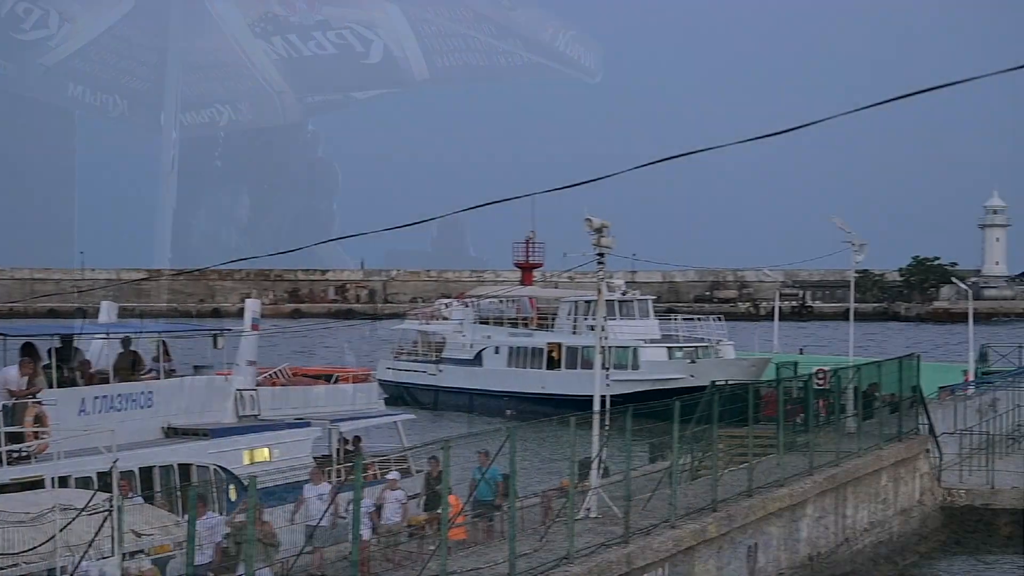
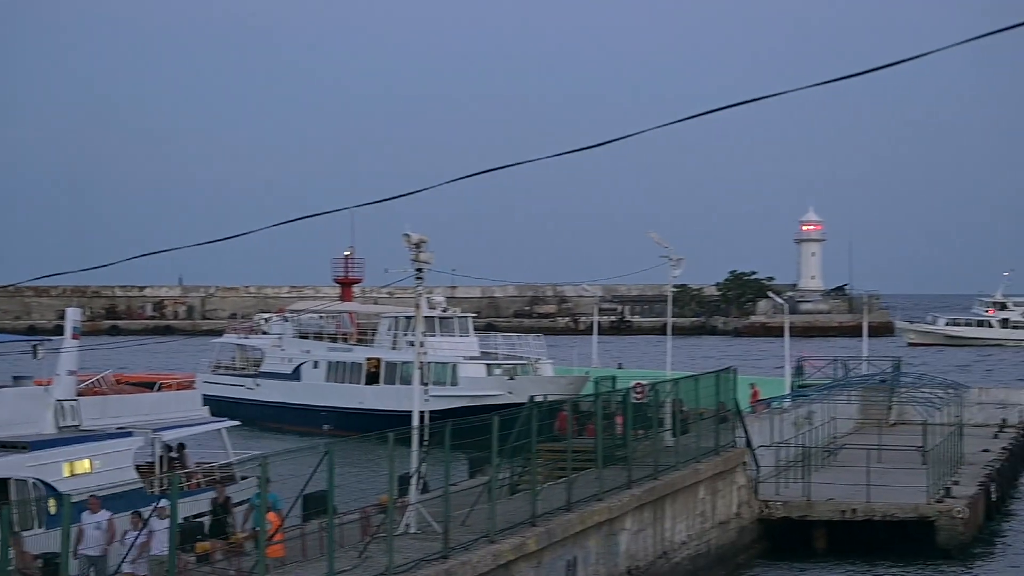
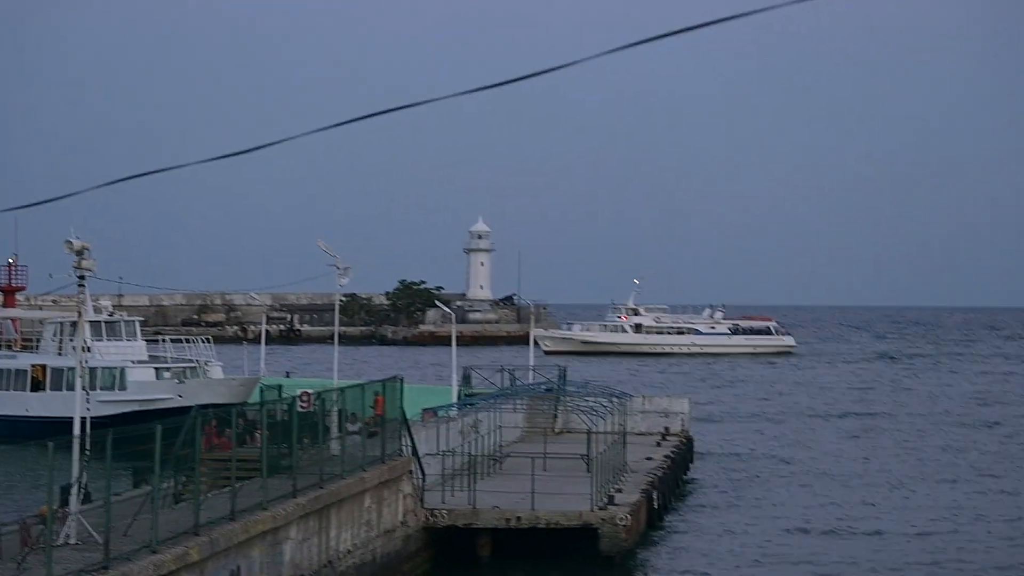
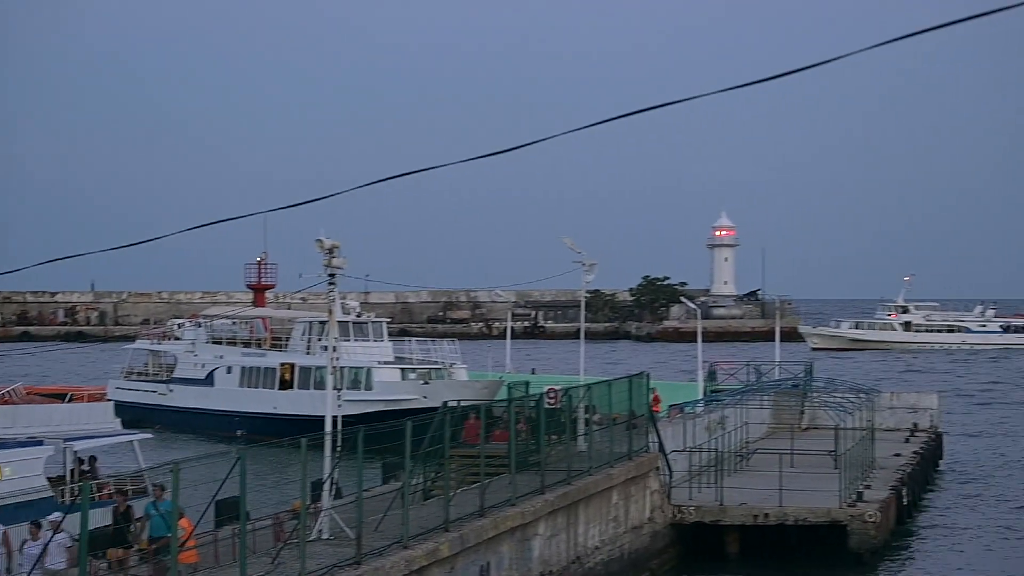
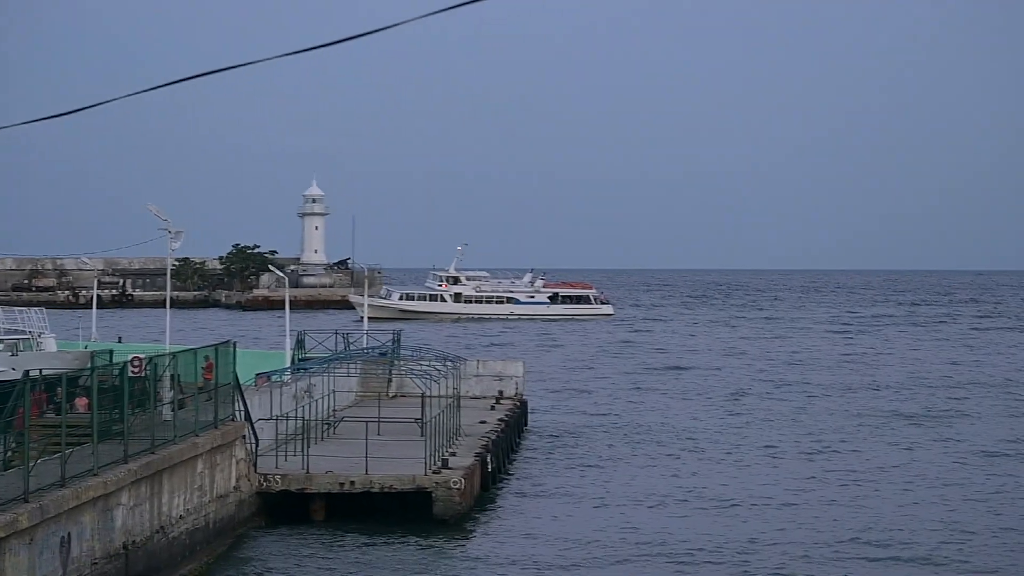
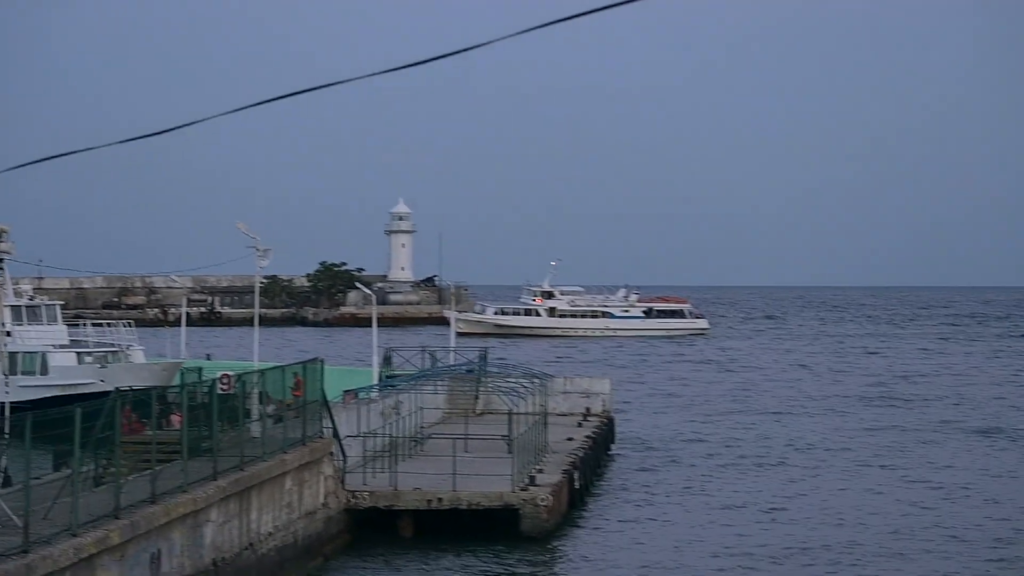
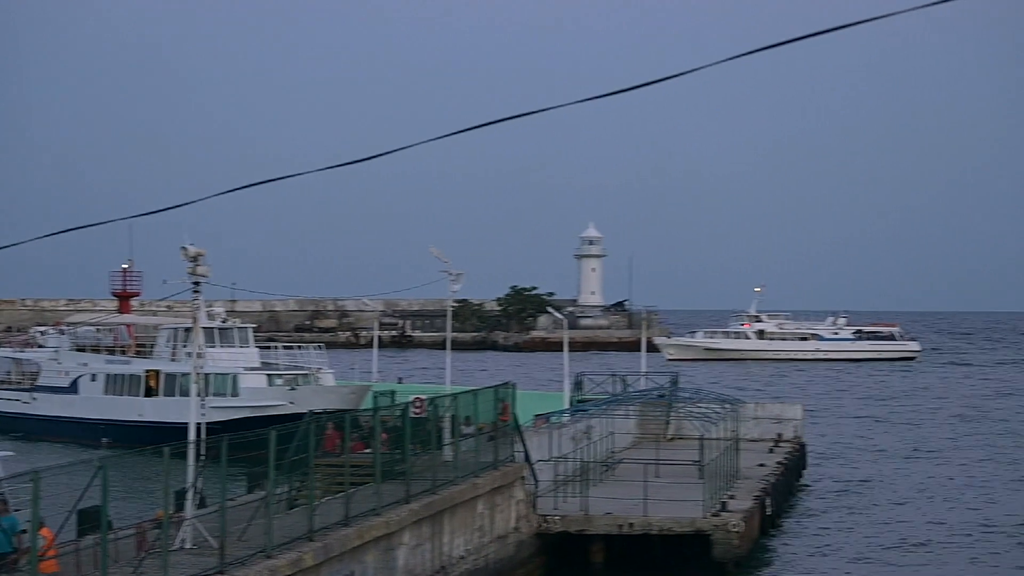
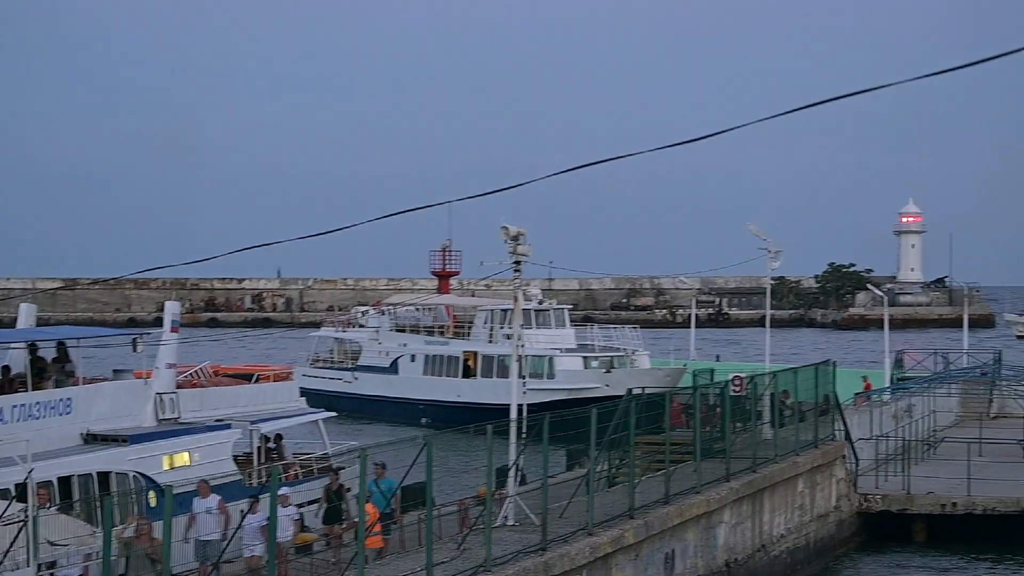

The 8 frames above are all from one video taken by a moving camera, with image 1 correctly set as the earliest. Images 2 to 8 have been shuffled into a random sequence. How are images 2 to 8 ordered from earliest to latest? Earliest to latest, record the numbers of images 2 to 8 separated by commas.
8, 2, 4, 7, 3, 6, 5
